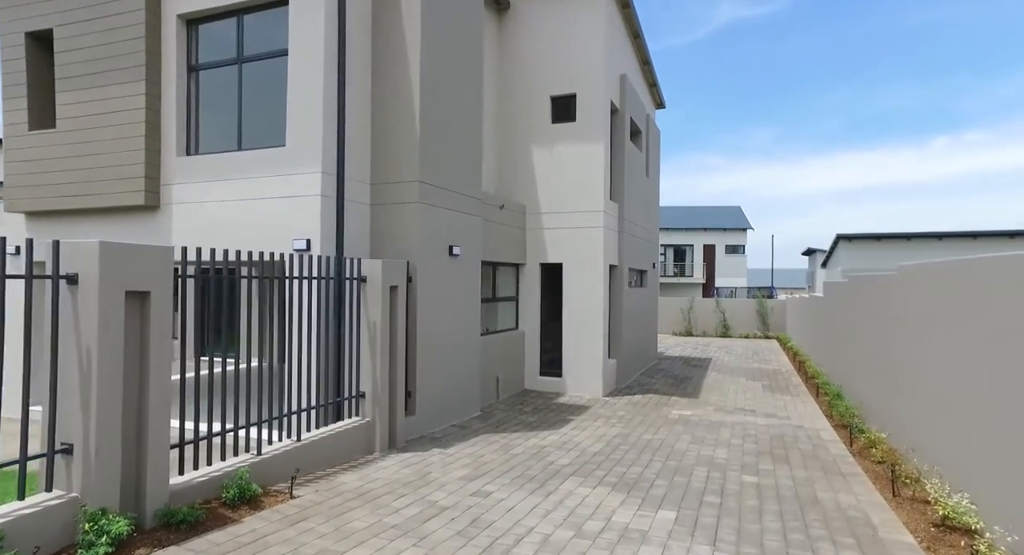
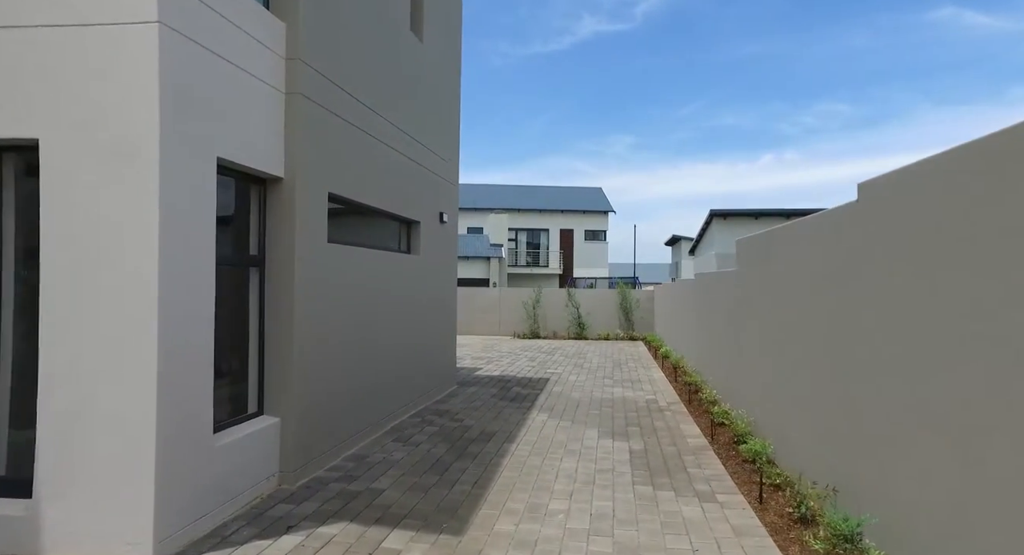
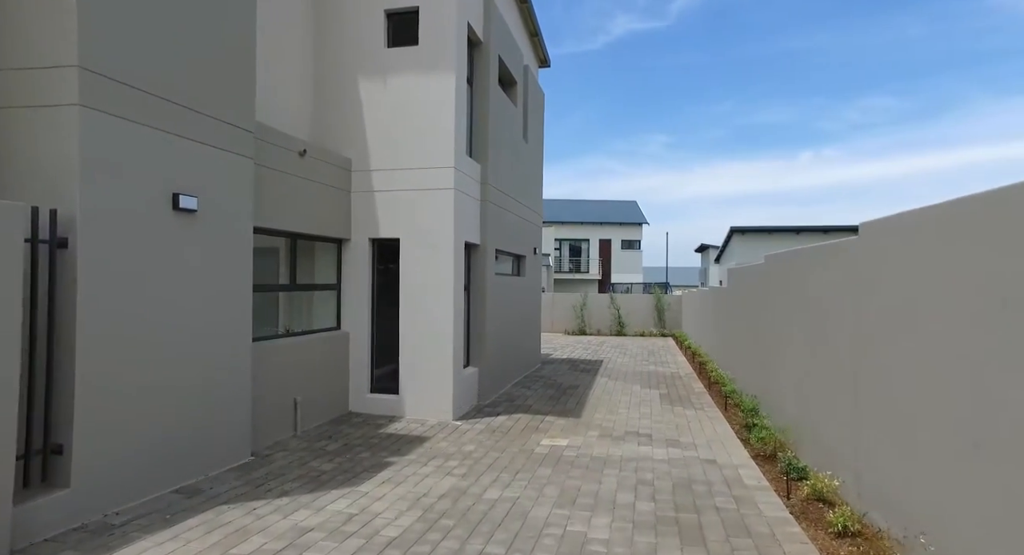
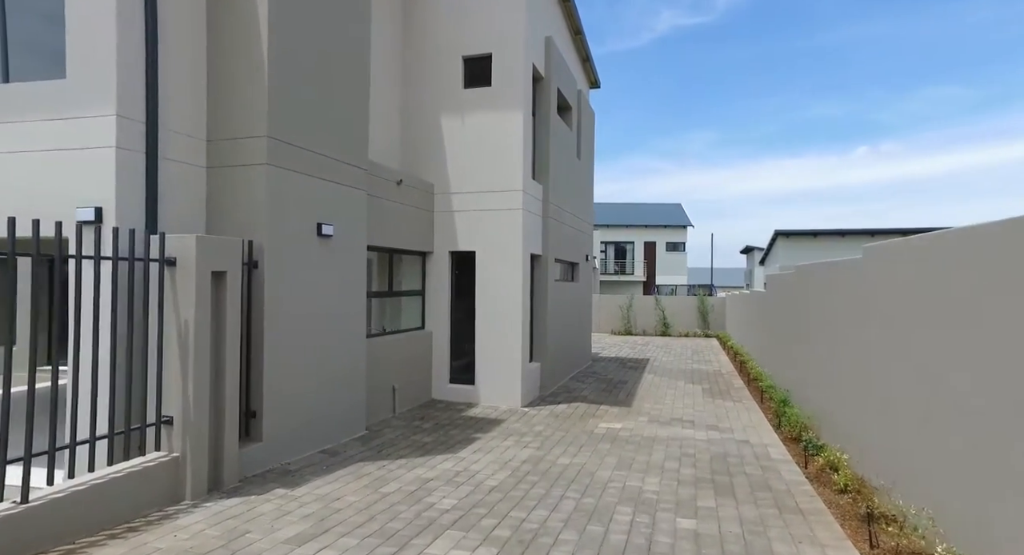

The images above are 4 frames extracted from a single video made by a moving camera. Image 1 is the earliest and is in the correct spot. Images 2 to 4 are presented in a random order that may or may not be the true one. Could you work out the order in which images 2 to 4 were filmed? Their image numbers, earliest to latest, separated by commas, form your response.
4, 3, 2
